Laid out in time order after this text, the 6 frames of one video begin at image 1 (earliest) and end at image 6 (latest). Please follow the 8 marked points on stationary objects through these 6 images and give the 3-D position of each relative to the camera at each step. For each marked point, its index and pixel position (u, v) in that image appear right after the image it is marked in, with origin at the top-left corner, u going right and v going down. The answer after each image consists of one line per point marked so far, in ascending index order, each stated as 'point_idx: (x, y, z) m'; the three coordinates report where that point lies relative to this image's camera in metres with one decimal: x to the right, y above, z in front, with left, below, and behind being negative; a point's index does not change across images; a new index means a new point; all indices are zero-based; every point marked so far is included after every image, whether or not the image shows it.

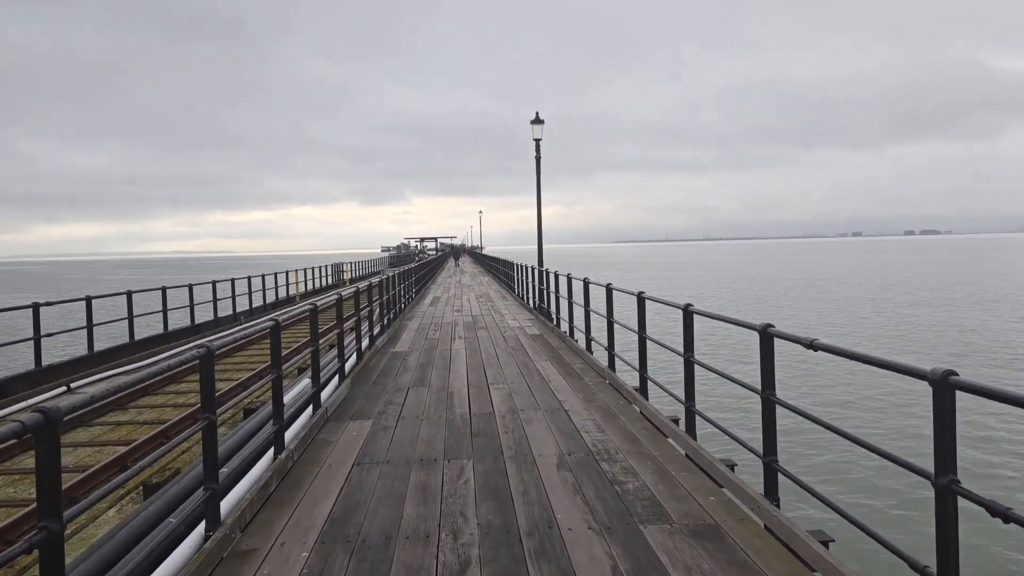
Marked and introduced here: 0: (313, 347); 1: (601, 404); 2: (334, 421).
0: (-1.4, -0.4, +6.1) m
1: (+0.7, -0.8, +6.2) m
2: (-1.2, -0.9, +5.9) m
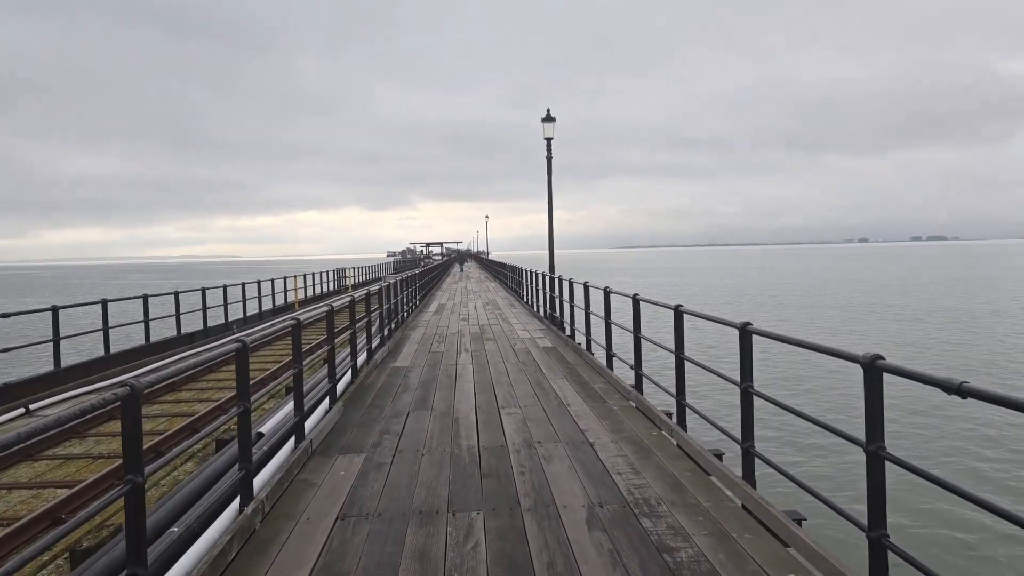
0: (-1.3, -0.5, +5.2) m
1: (+0.8, -0.9, +5.3) m
2: (-1.2, -1.0, +5.0) m
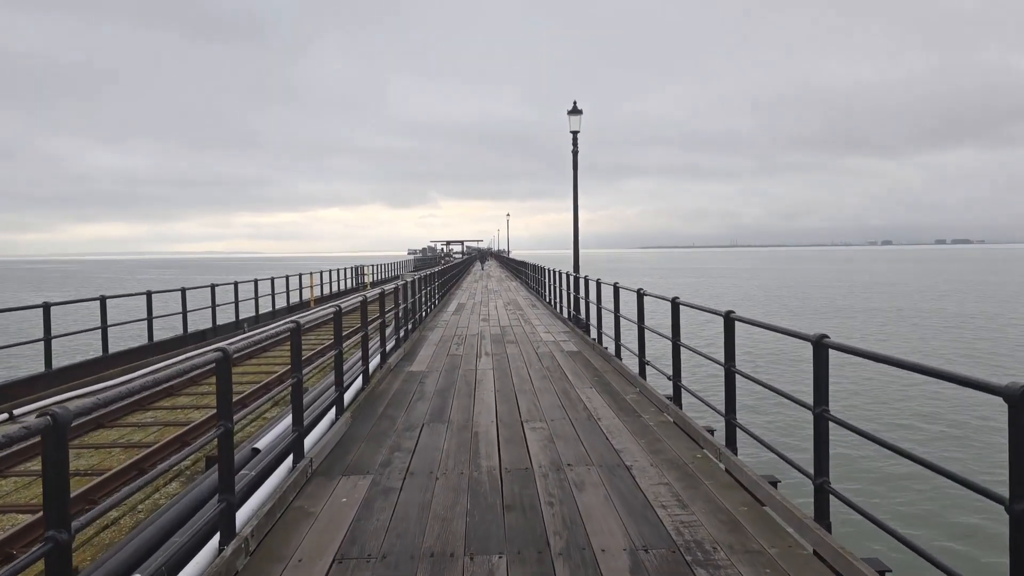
0: (-1.2, -0.5, +4.7) m
1: (+0.9, -0.9, +4.7) m
2: (-1.0, -1.0, +4.4) m
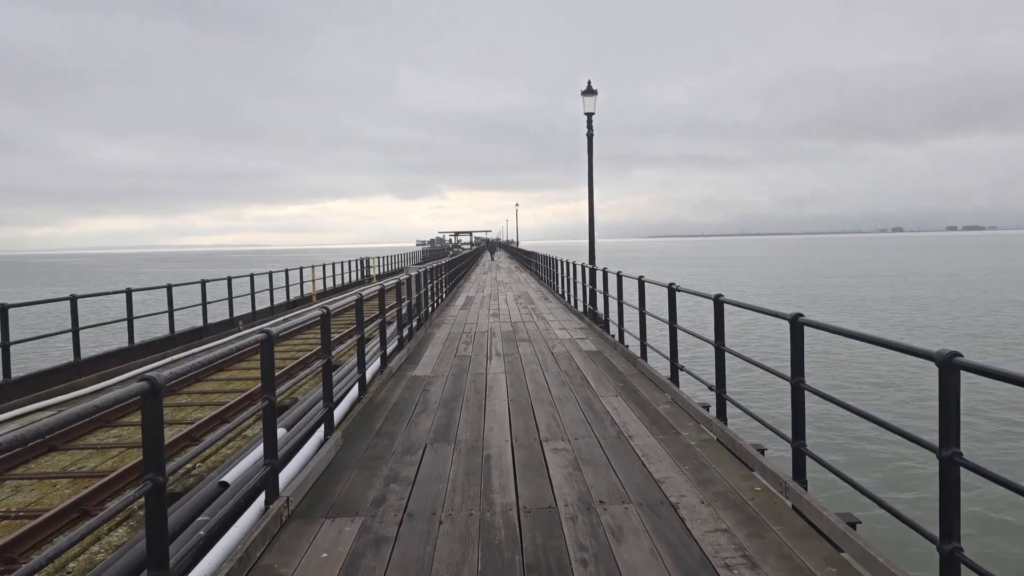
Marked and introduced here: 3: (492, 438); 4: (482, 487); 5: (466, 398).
0: (-1.1, -0.5, +3.9) m
1: (+1.0, -0.9, +3.9) m
2: (-0.9, -1.0, +3.6) m
3: (-0.1, -0.9, +5.1) m
4: (-0.1, -1.0, +4.1) m
5: (-0.3, -0.8, +6.4) m
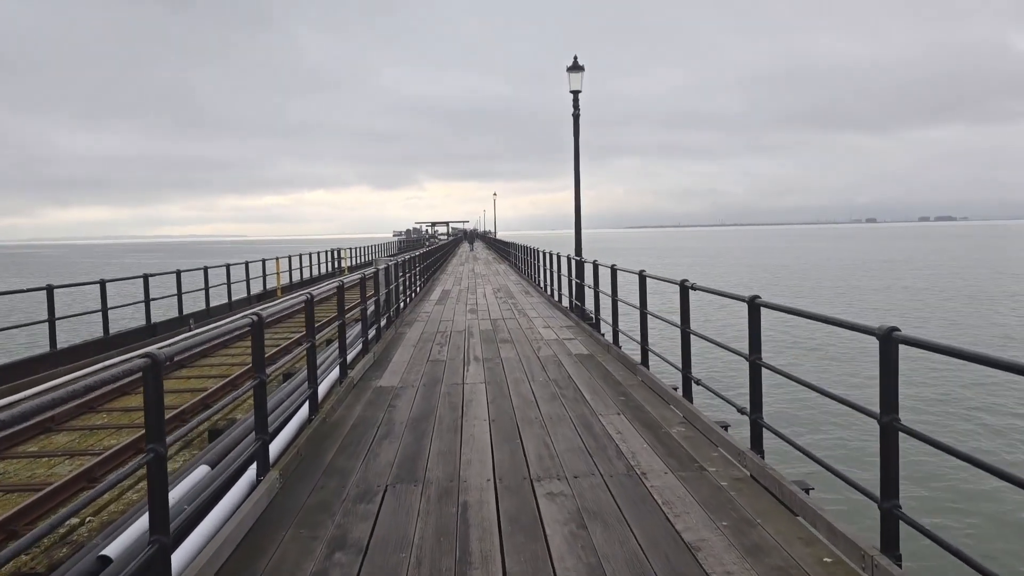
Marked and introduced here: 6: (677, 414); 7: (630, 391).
0: (-1.2, -0.5, +2.8) m
1: (+0.9, -0.9, +2.9) m
2: (-1.0, -1.0, +2.6) m
3: (-0.2, -0.9, +4.0) m
4: (-0.2, -1.0, +3.1) m
5: (-0.5, -0.8, +5.3) m
6: (+1.0, -0.8, +5.2) m
7: (+0.9, -0.7, +6.1) m
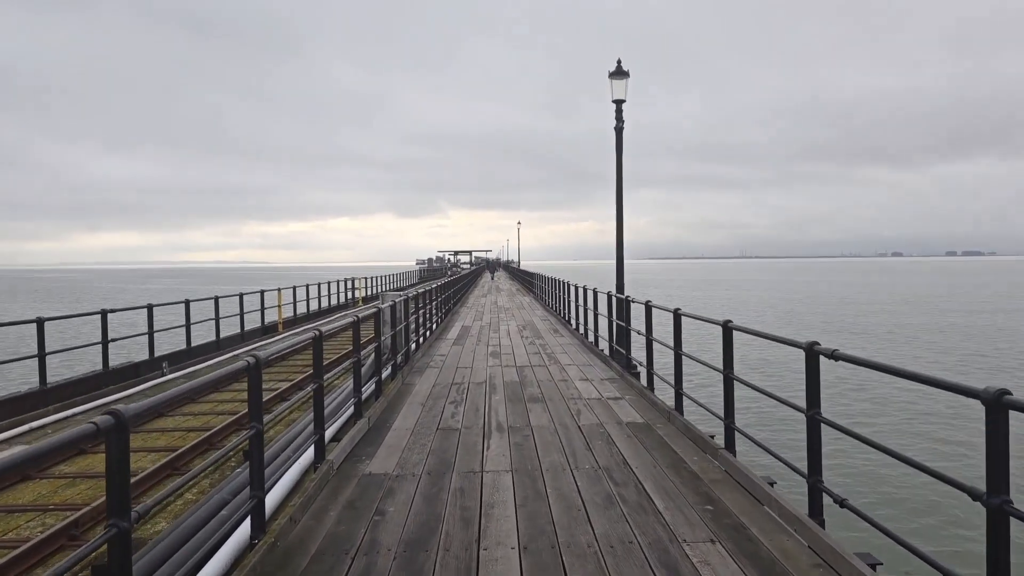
0: (-1.0, -0.7, +1.1) m
1: (+1.0, -1.1, +1.1) m
2: (-0.9, -1.2, +0.9) m
3: (-0.1, -1.1, +2.3) m
4: (-0.1, -1.1, +1.3) m
5: (-0.3, -1.1, +3.6) m
6: (+1.2, -1.1, +3.5) m
7: (+1.0, -1.0, +4.3) m
